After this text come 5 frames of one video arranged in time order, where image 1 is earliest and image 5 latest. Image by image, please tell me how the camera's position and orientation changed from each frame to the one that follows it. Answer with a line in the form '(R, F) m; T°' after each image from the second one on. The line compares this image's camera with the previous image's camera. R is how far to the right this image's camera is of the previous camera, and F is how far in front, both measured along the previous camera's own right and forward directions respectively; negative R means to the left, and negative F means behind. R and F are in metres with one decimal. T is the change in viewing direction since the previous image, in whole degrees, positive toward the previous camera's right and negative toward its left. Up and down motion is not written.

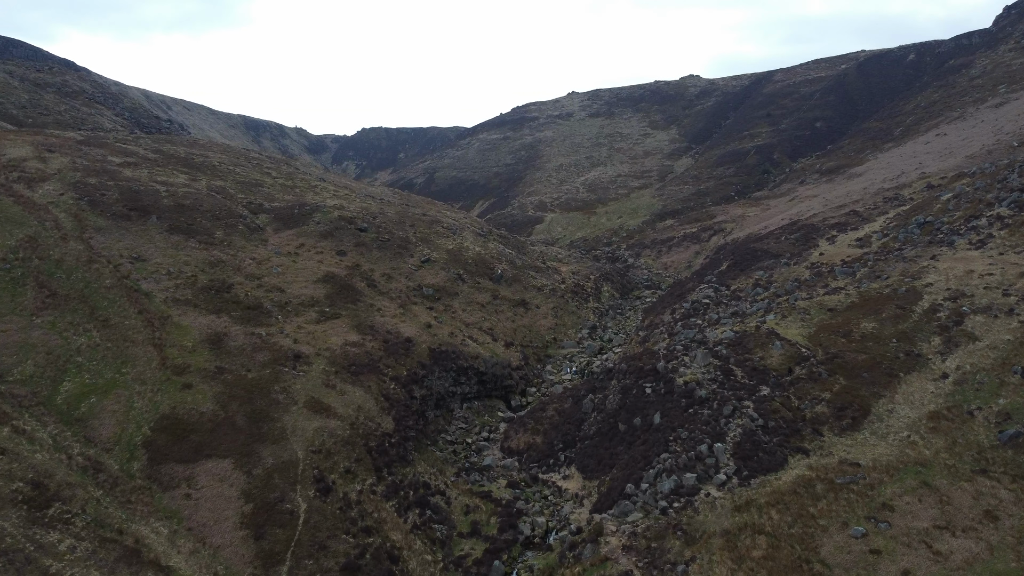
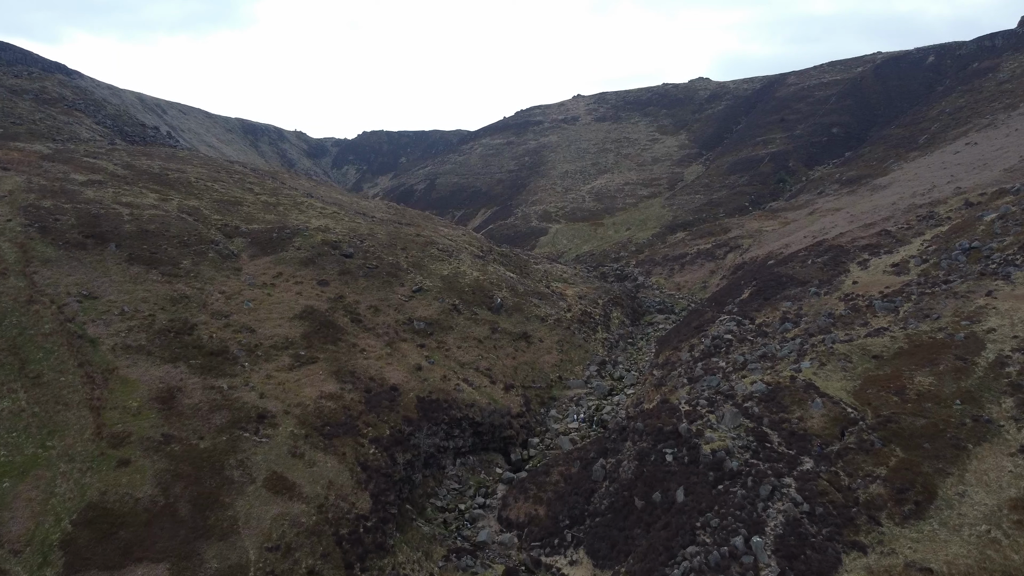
(+0.2, +4.5) m; 0°
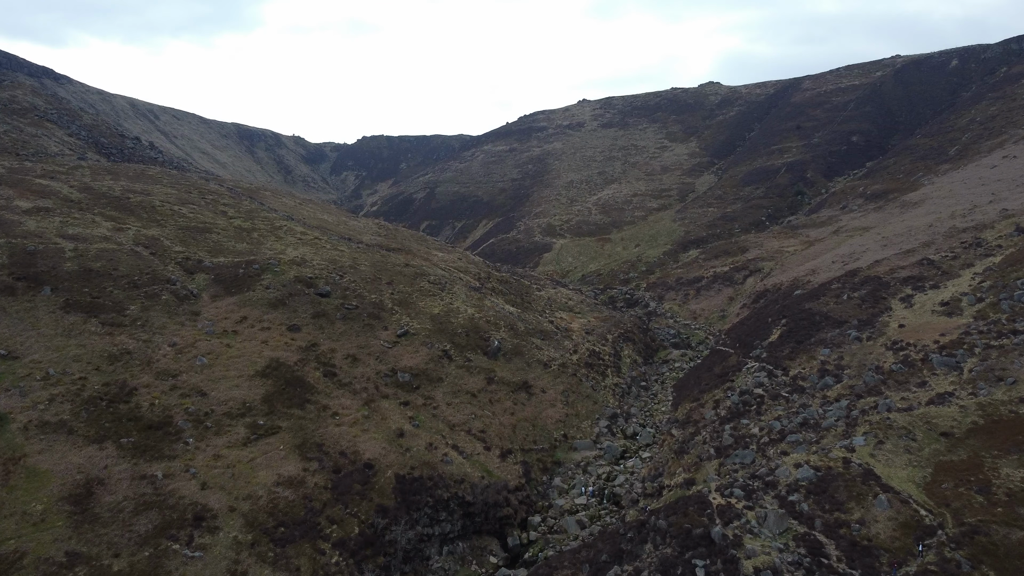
(+0.2, +5.3) m; 0°
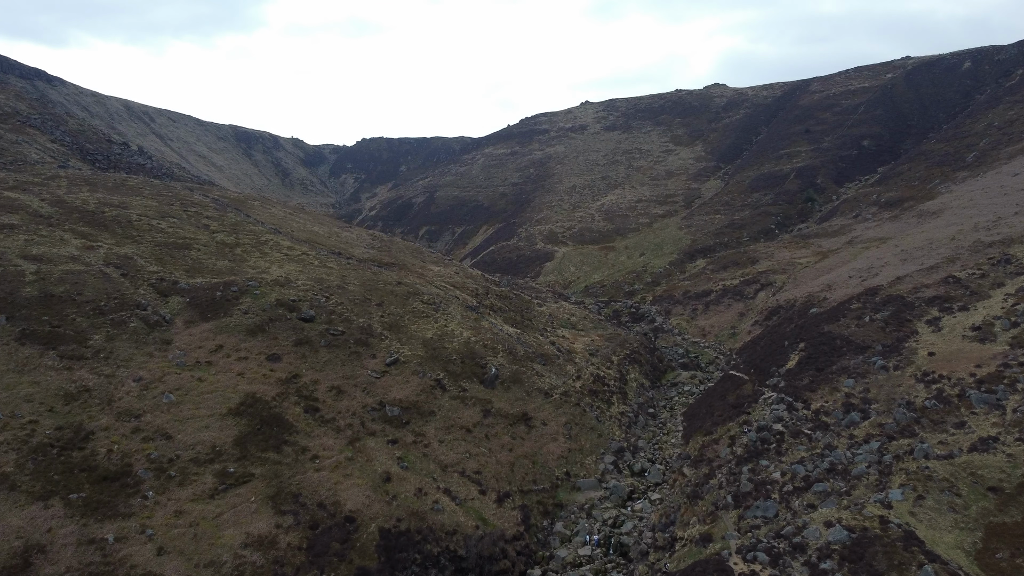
(+0.1, +2.8) m; 0°
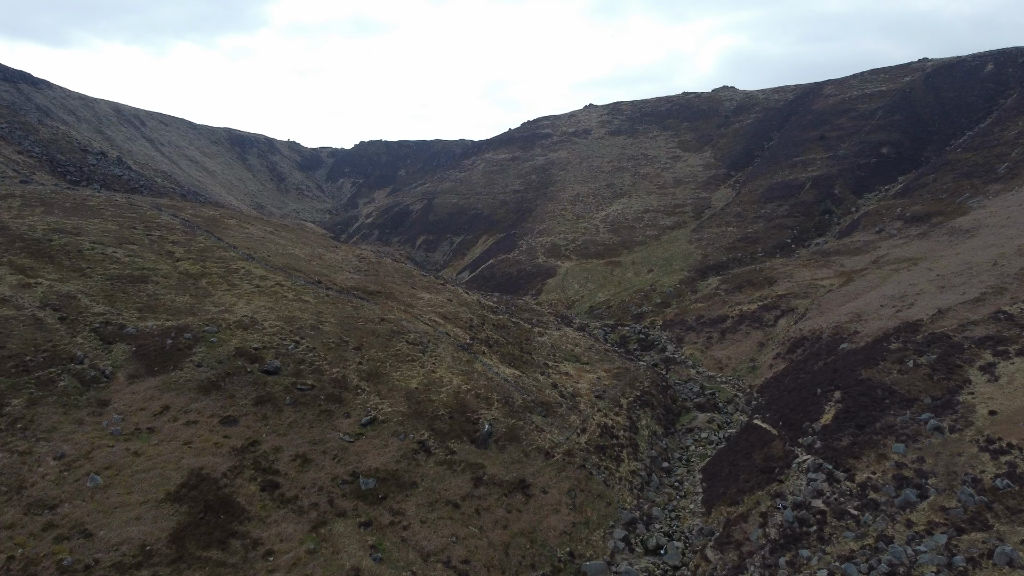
(+0.3, +4.8) m; 0°
